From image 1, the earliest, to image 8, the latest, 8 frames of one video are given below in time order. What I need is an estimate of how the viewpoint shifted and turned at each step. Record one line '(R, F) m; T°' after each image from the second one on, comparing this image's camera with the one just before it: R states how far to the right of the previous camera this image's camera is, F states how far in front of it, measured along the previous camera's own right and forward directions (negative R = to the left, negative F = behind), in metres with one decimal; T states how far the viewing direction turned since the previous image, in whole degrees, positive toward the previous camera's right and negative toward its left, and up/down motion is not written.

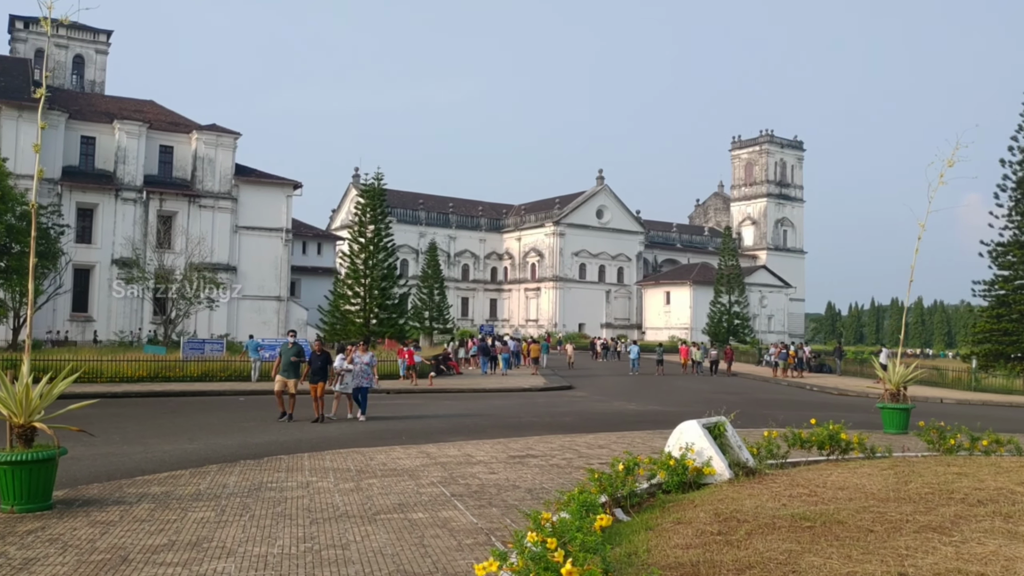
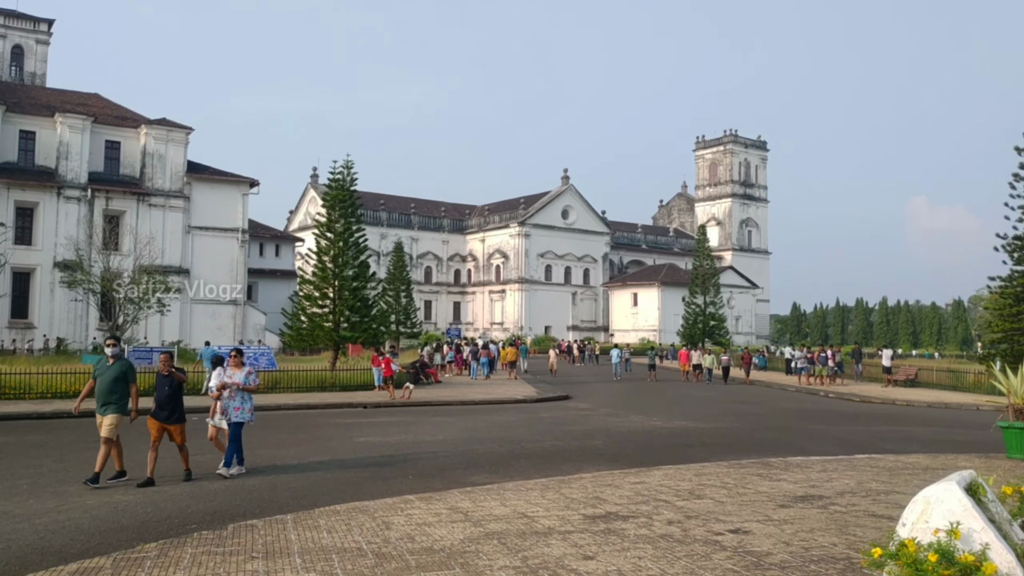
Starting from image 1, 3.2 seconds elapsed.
(-1.0, +3.3) m; +3°
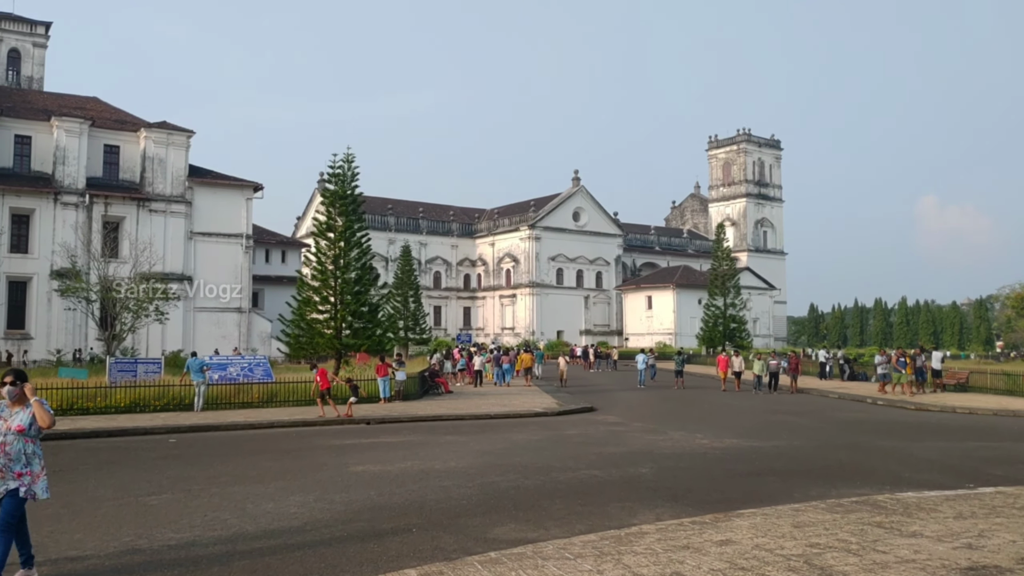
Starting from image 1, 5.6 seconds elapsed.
(-0.2, +2.6) m; -1°
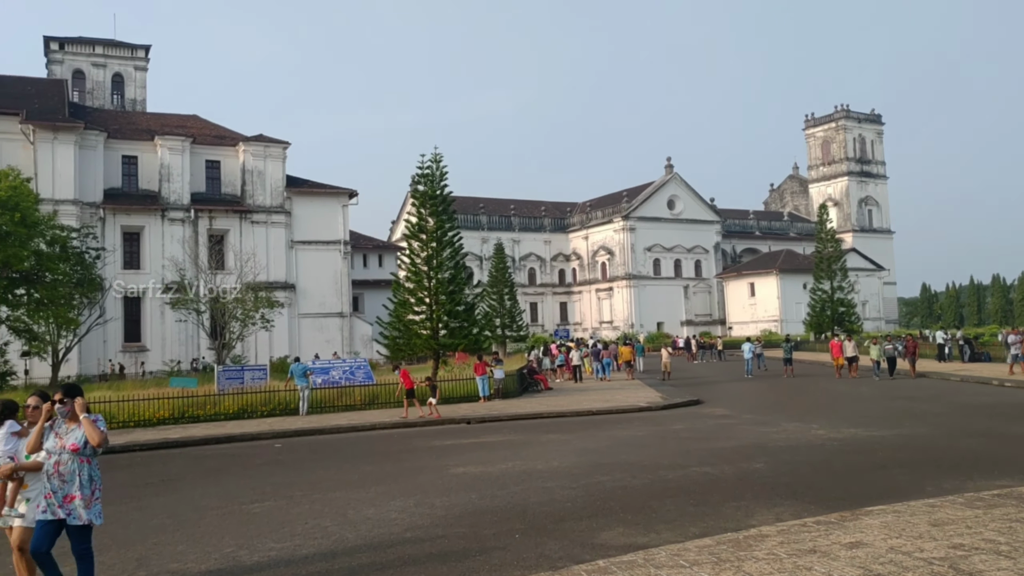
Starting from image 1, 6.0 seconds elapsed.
(0.0, +0.4) m; -6°
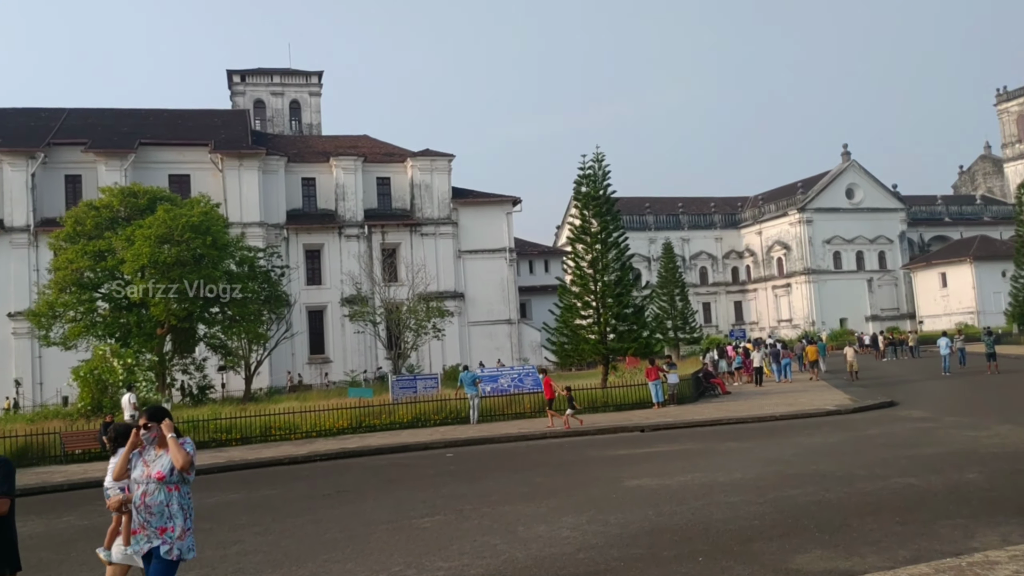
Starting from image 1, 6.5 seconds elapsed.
(0.0, +0.6) m; -11°
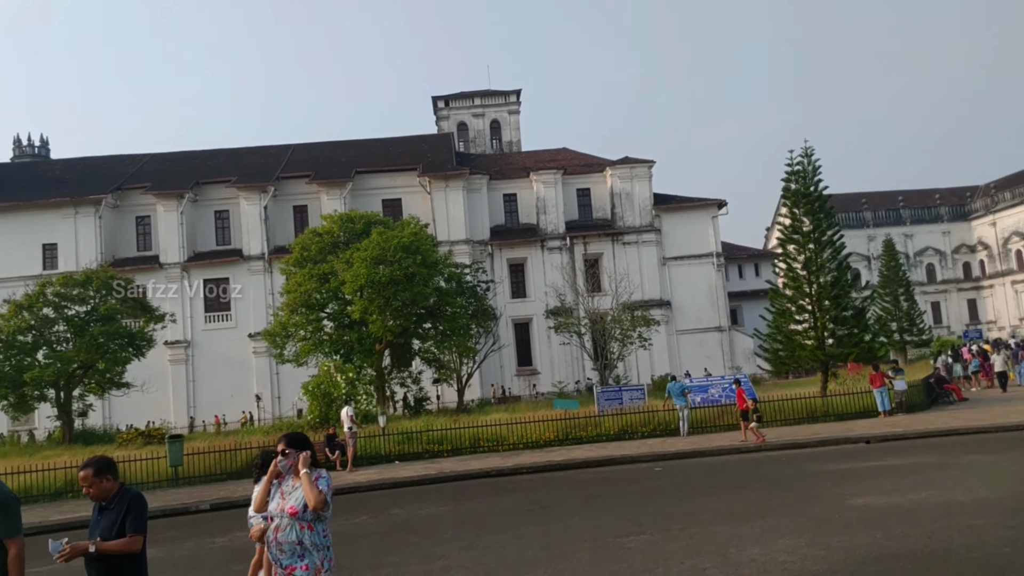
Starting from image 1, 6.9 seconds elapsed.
(+0.1, +0.3) m; -14°
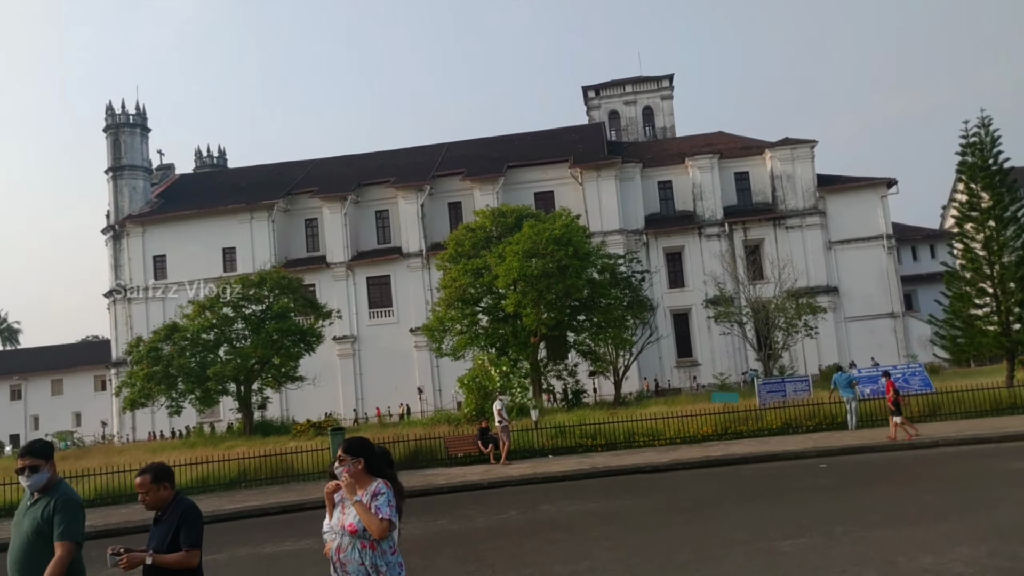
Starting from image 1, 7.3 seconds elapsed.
(+0.2, +0.2) m; -11°
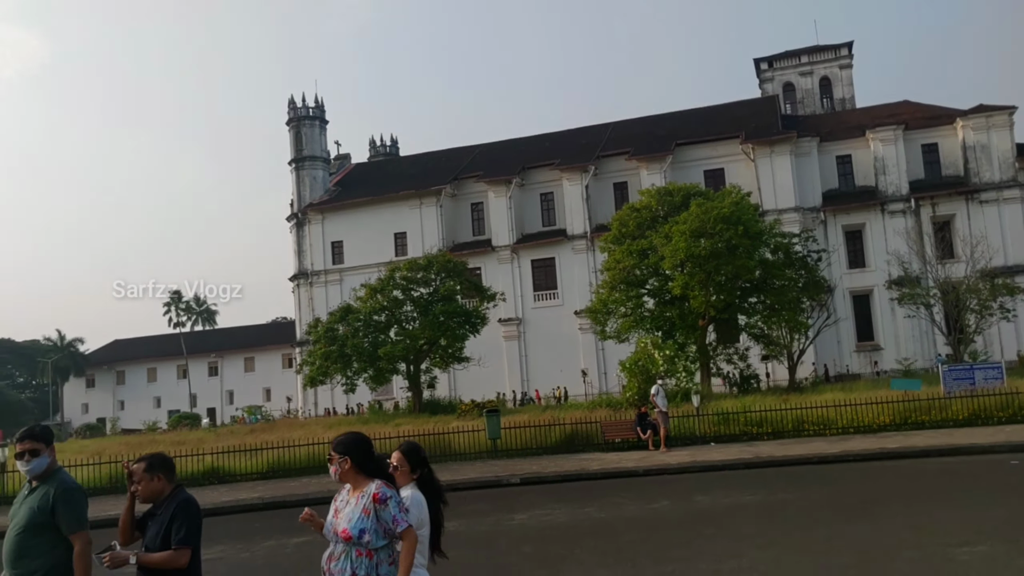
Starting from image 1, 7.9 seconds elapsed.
(+0.3, +0.2) m; -12°
